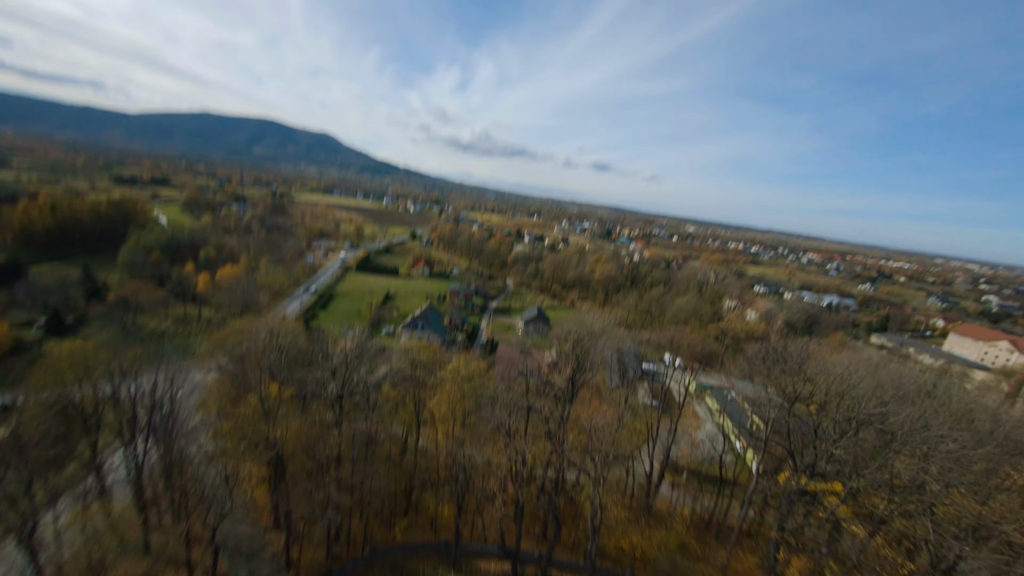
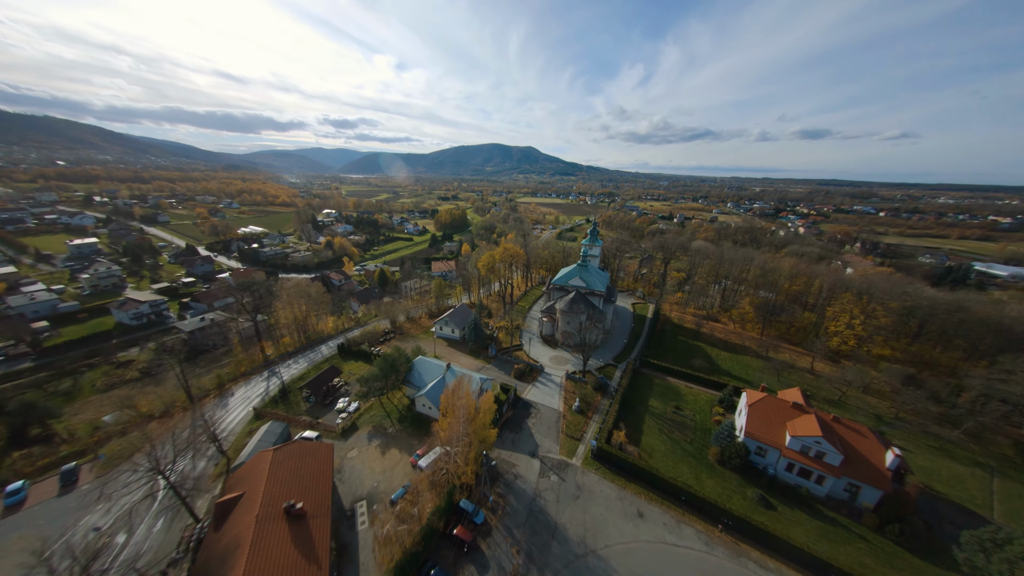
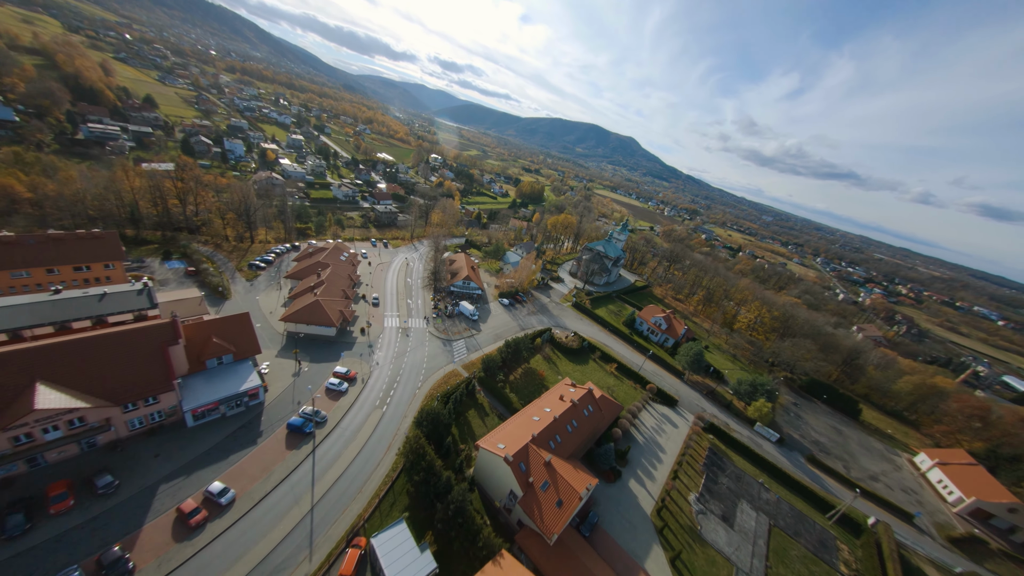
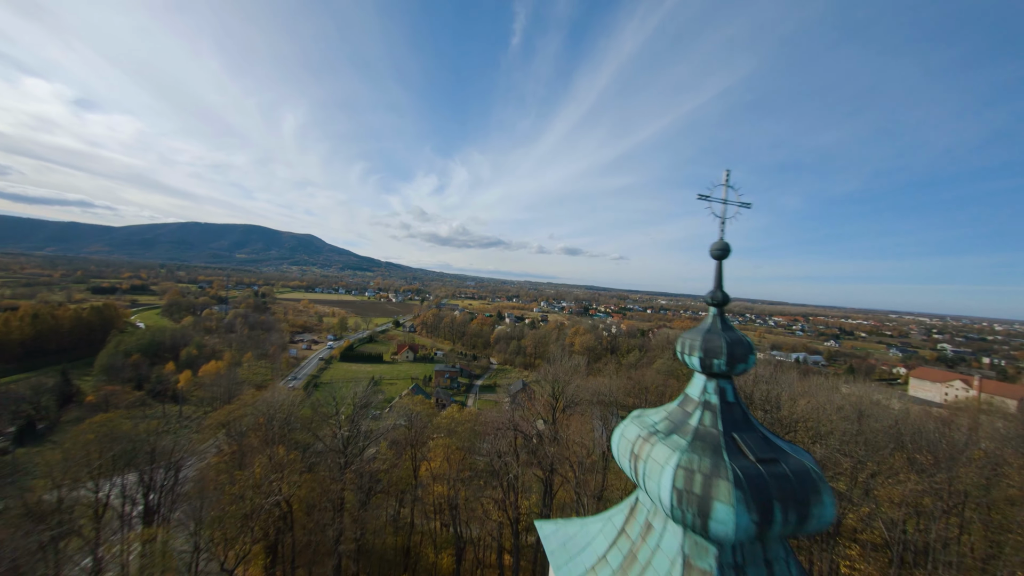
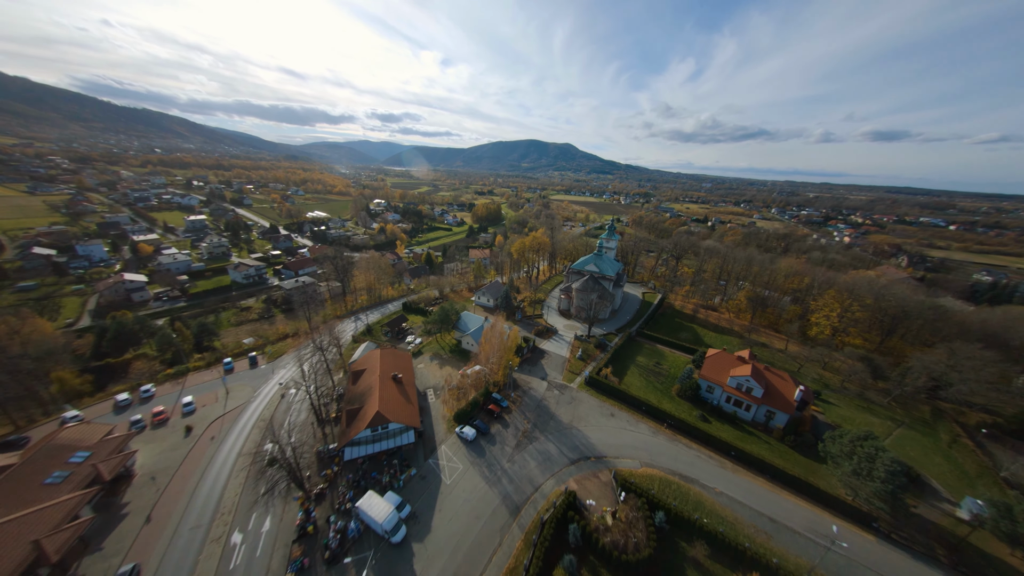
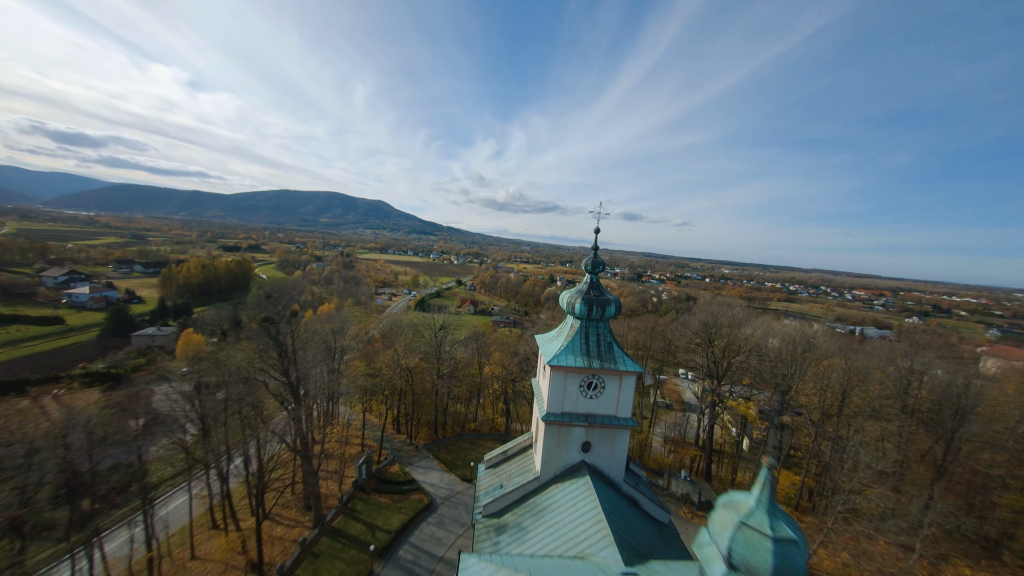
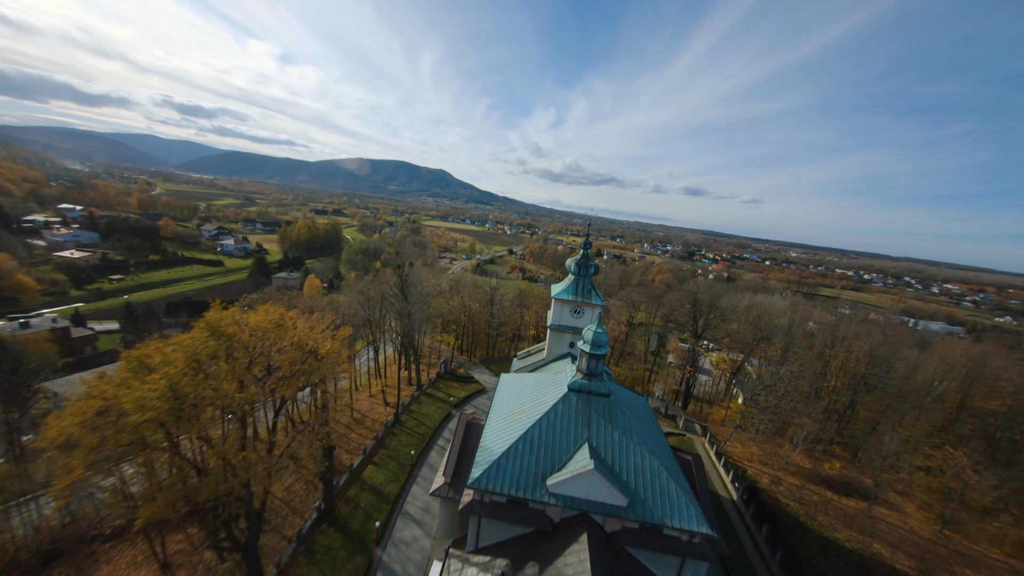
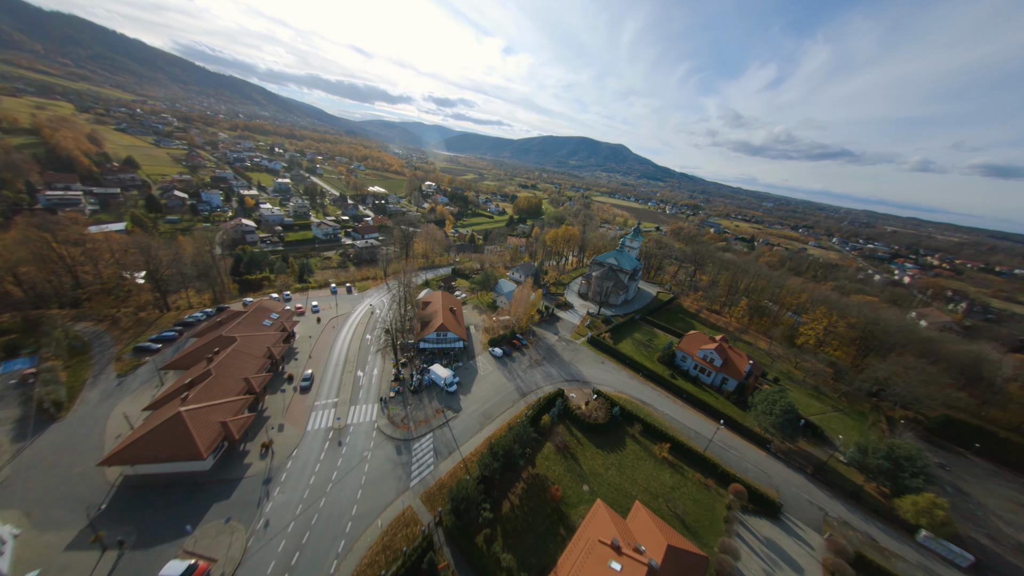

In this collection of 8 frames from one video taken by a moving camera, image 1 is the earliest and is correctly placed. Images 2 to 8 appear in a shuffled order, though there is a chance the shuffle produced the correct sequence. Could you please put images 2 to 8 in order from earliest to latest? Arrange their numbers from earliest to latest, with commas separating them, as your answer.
4, 6, 7, 2, 5, 8, 3
